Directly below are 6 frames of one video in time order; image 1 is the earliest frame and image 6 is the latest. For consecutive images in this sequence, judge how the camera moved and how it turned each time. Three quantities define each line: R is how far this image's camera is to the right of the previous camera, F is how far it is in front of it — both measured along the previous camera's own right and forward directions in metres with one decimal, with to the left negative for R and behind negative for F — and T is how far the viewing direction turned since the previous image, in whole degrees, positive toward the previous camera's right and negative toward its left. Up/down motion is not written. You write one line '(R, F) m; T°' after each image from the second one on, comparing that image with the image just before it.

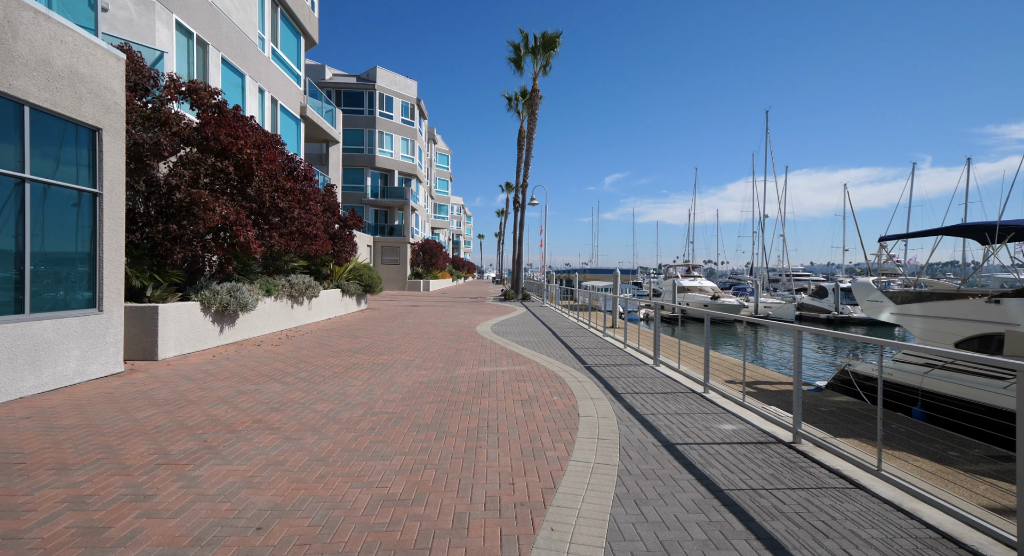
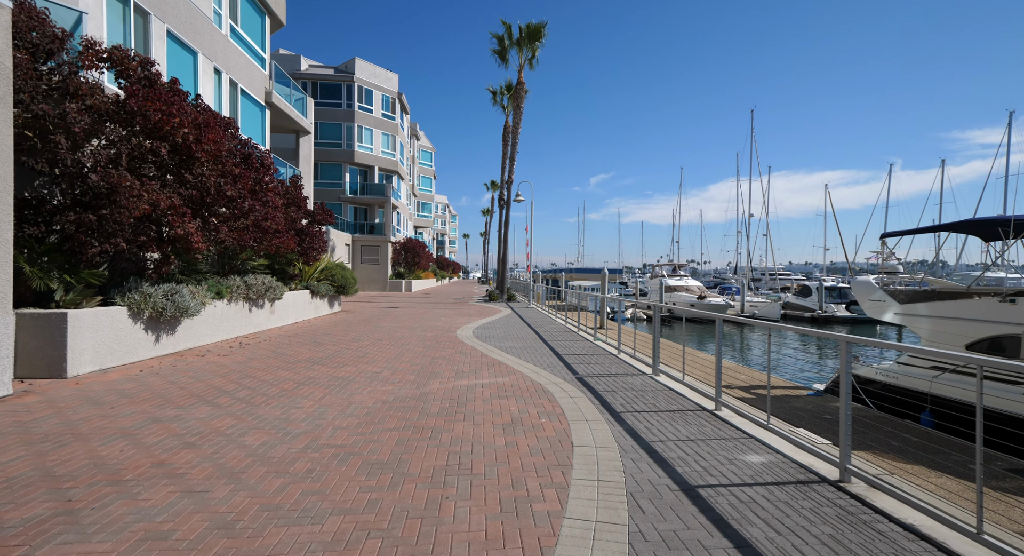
(+0.1, +1.0) m; +2°
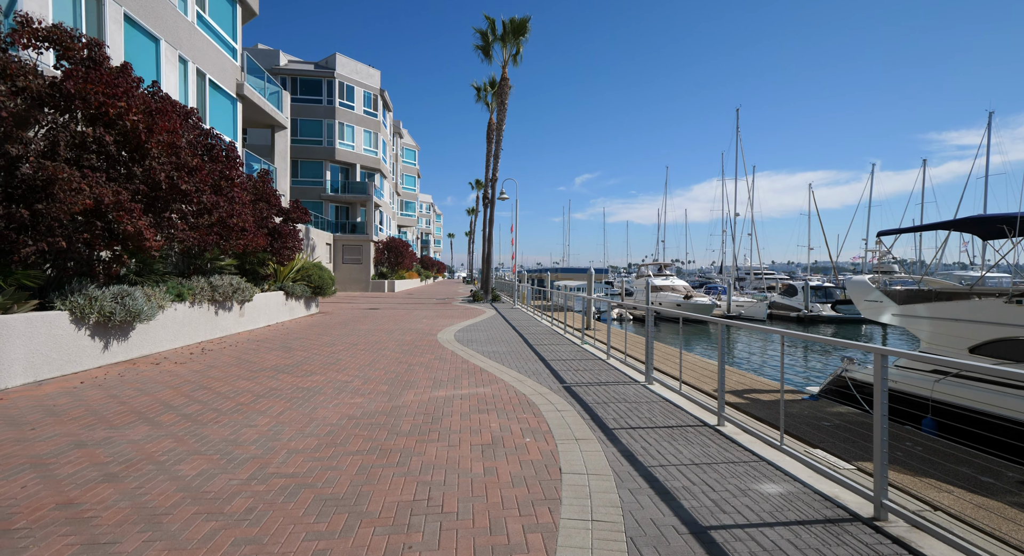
(+0.1, +0.5) m; +2°
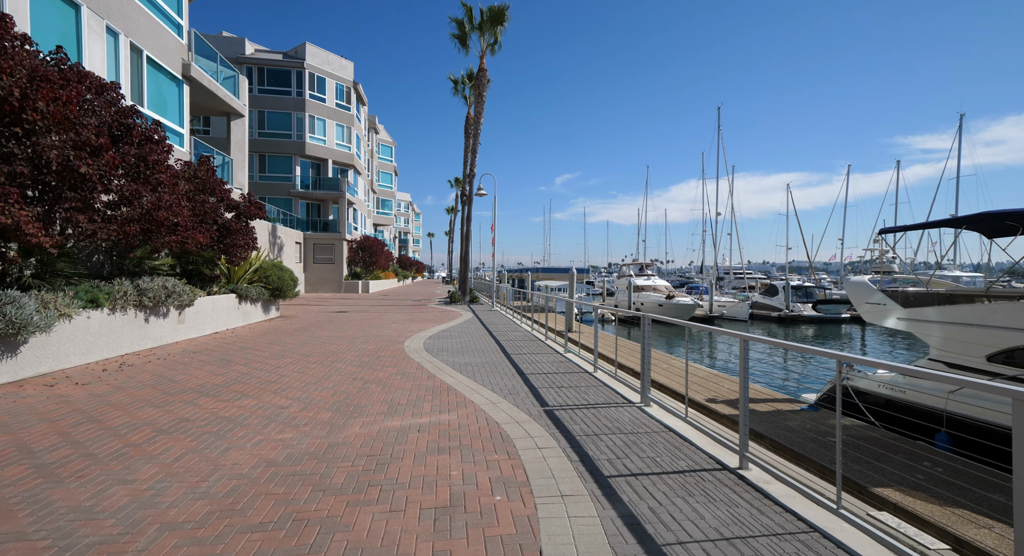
(+0.1, +1.1) m; +2°
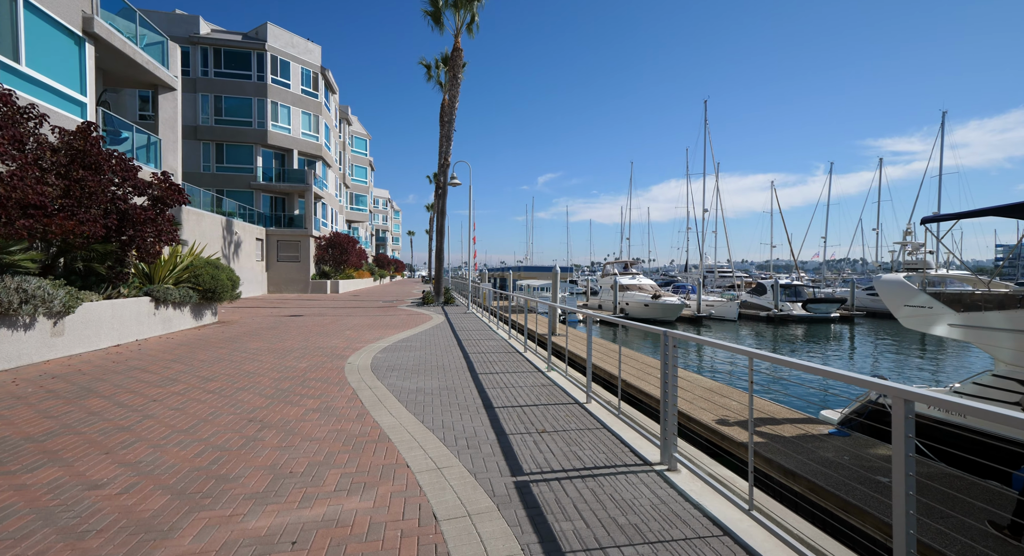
(+0.2, +2.0) m; +2°
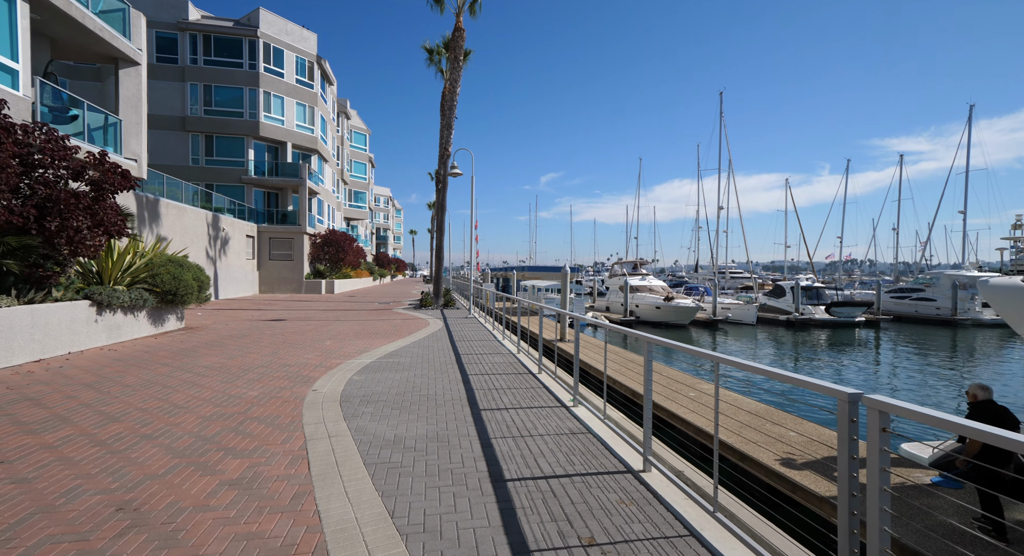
(-0.1, +1.9) m; 0°
